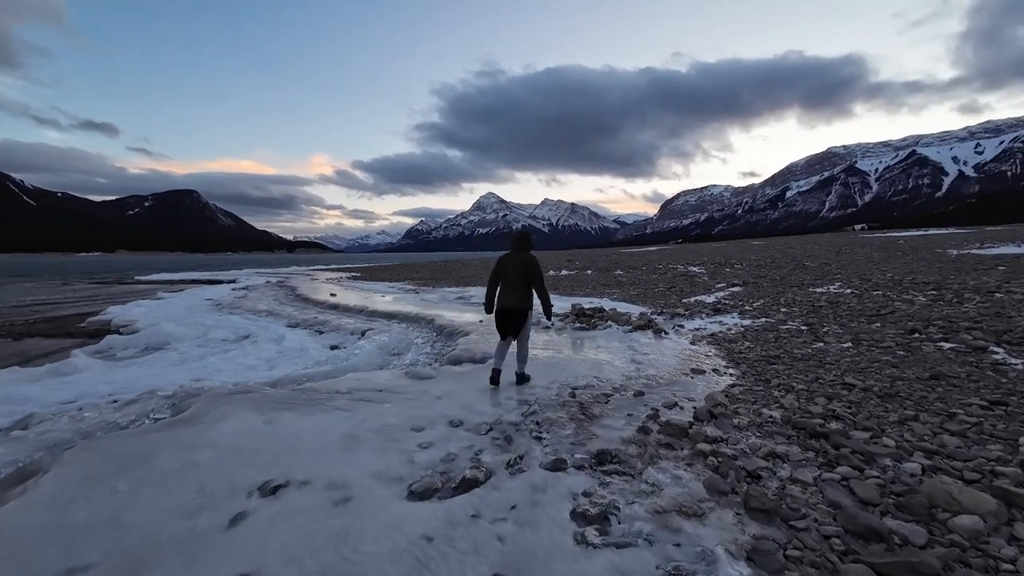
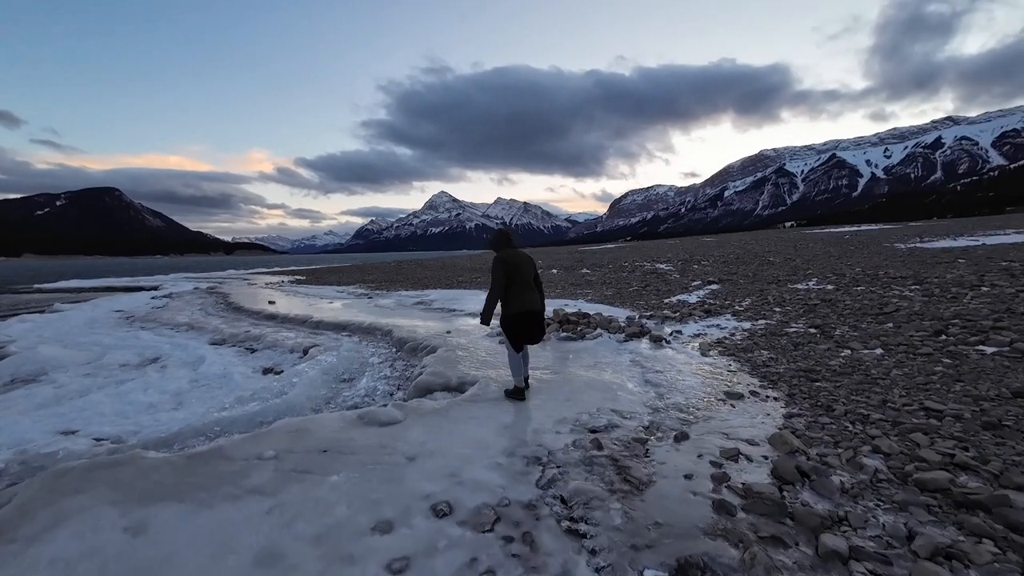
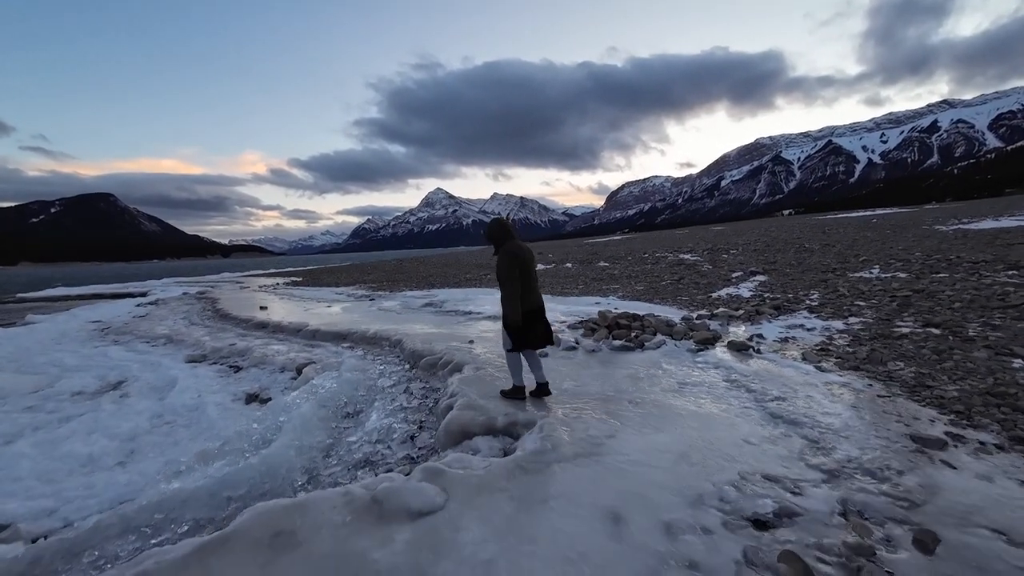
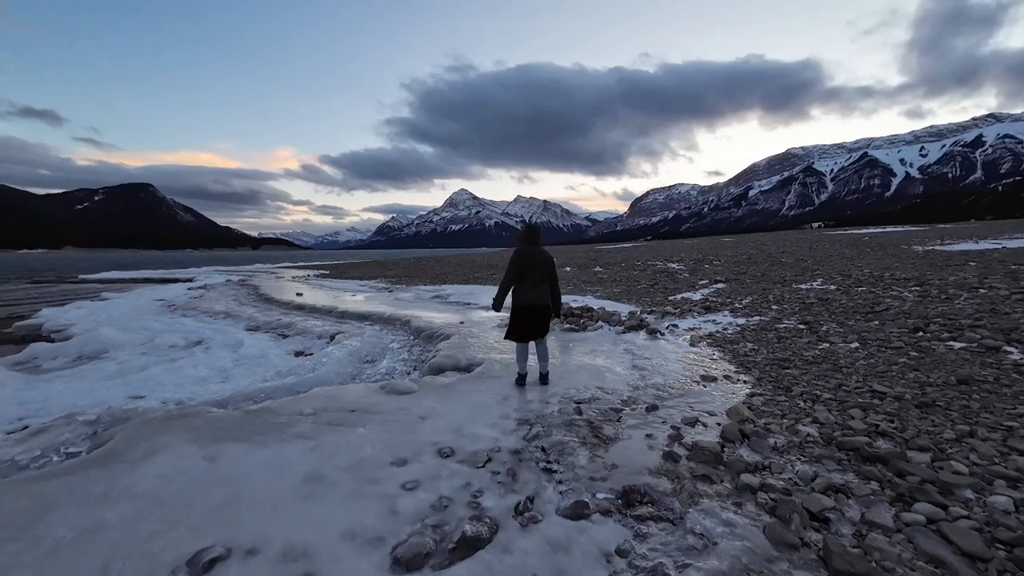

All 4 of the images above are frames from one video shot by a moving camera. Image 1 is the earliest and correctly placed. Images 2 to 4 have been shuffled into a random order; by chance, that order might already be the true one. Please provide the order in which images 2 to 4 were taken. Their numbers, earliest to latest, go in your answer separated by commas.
4, 2, 3
